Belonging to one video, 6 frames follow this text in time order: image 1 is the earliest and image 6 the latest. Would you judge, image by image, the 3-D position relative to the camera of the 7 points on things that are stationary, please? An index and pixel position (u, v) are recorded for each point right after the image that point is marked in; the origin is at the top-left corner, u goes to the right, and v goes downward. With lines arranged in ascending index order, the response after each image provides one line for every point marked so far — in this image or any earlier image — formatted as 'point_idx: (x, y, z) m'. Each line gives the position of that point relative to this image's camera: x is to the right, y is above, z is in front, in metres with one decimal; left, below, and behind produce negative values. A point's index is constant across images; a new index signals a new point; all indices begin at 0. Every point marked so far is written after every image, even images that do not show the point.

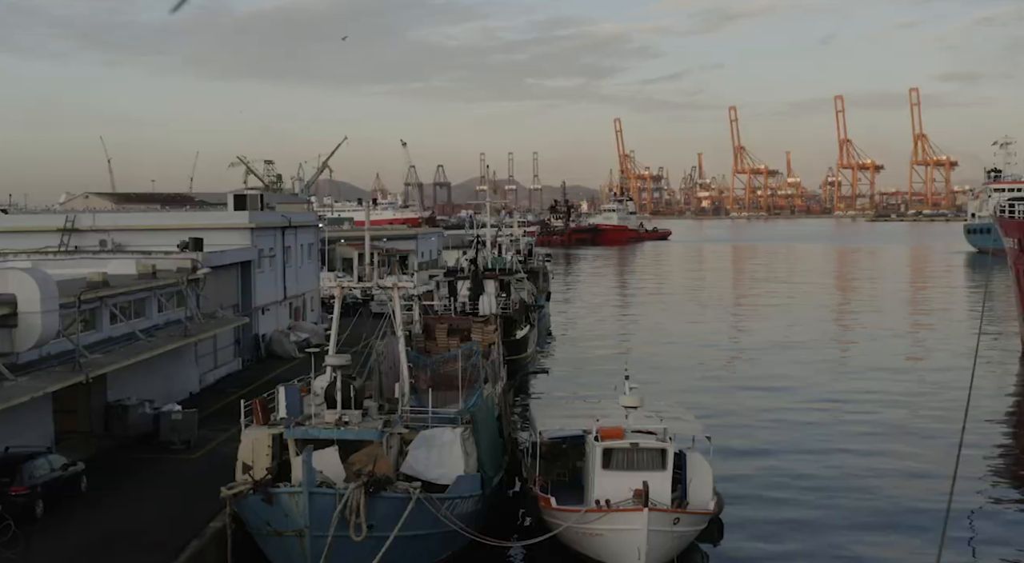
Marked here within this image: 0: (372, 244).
0: (-1.6, +0.4, +11.4) m
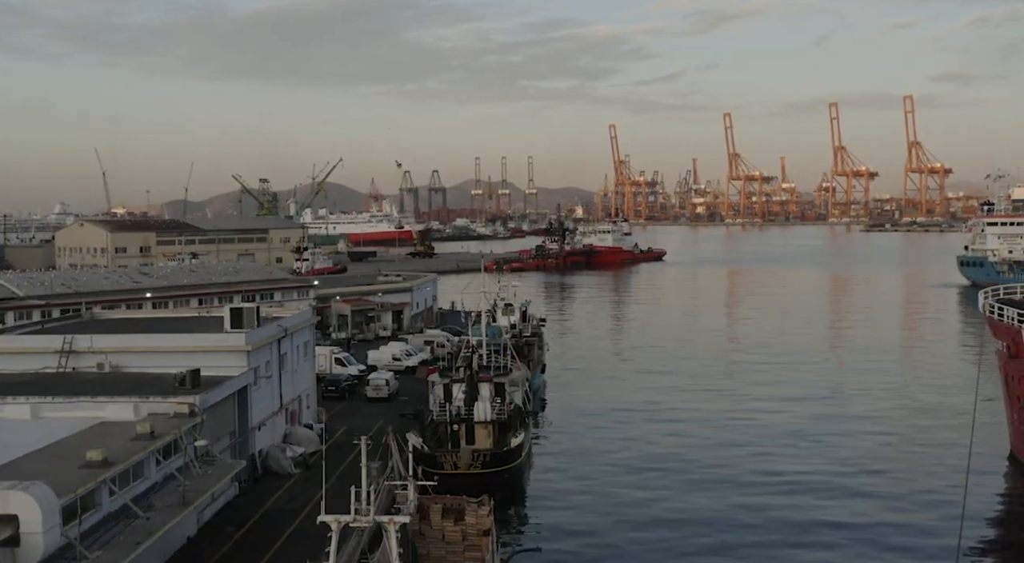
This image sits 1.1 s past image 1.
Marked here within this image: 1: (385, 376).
0: (-1.6, -0.2, +11.4) m
1: (-0.9, -0.7, +7.5) m
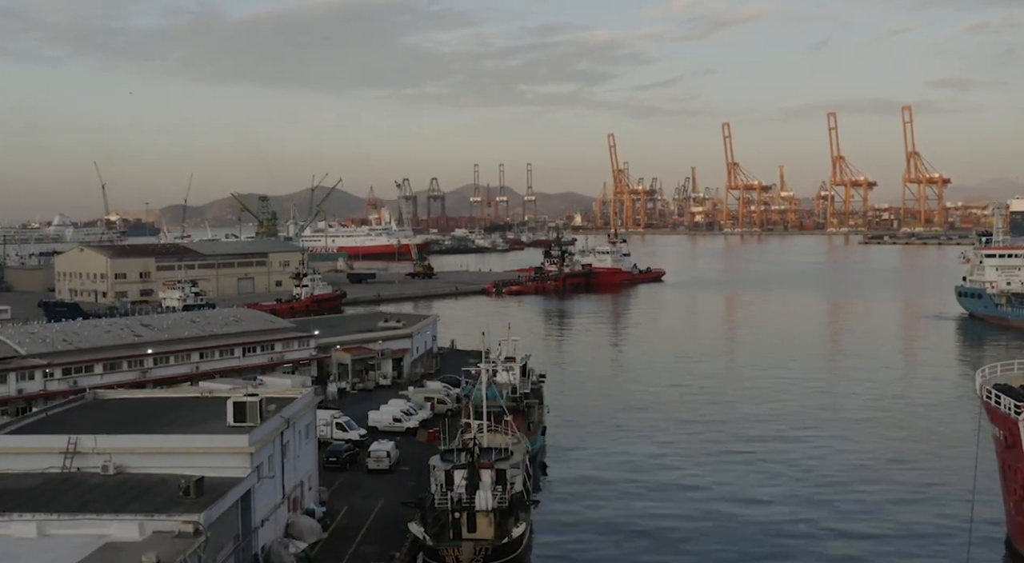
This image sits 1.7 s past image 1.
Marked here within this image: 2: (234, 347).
0: (-1.6, -0.7, +11.5) m
1: (-0.9, -1.2, +7.6) m
2: (-2.8, -0.7, +10.2) m
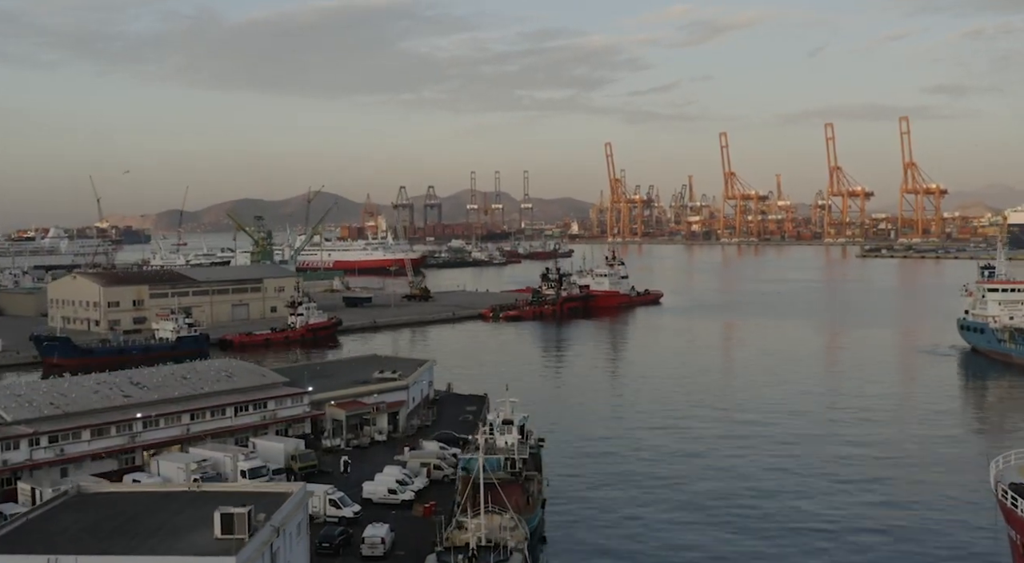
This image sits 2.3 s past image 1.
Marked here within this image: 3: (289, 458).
0: (-1.7, -1.3, +11.2) m
1: (-0.9, -1.8, +7.3) m
2: (-2.8, -1.2, +10.0) m
3: (-2.1, -1.6, +9.5) m
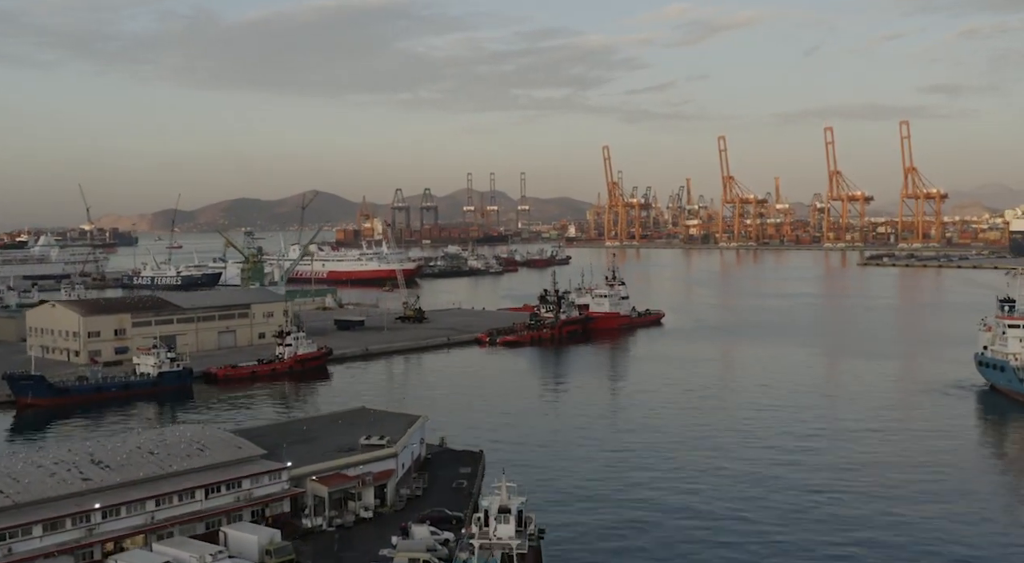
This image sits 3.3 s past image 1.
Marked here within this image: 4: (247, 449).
0: (-1.7, -1.9, +10.3) m
1: (-1.0, -2.4, +6.5) m
2: (-2.8, -1.9, +9.1) m
3: (-2.1, -2.3, +8.6) m
4: (-2.6, -1.7, +10.1) m
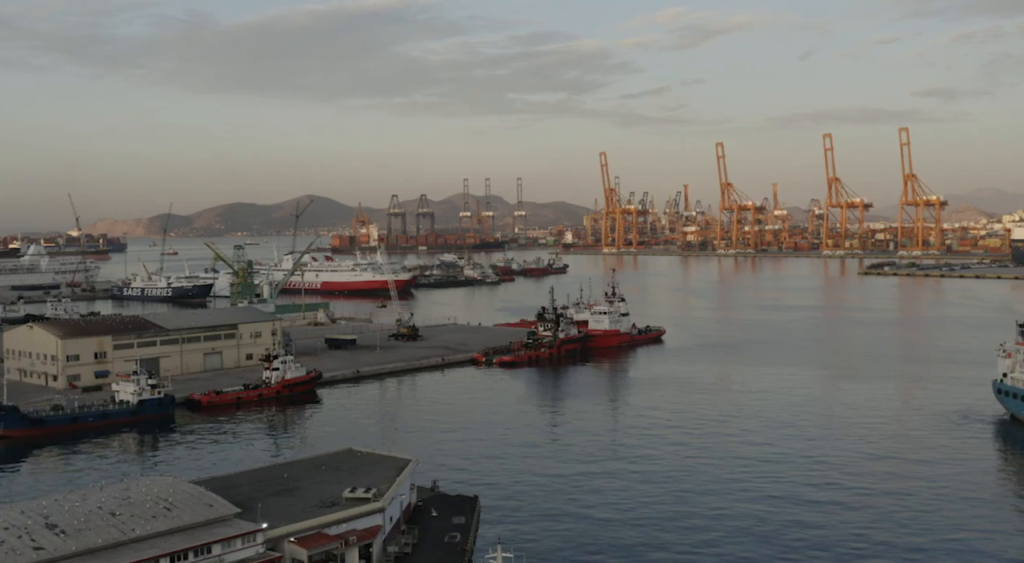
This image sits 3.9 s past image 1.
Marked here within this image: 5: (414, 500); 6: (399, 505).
0: (-1.7, -2.3, +9.5) m
1: (-1.0, -2.8, +5.6) m
2: (-2.9, -2.3, +8.3) m
3: (-2.1, -2.6, +7.7) m
4: (-2.6, -2.0, +9.2) m
5: (-1.1, -2.5, +11.5) m
6: (-1.2, -2.4, +10.7) m
